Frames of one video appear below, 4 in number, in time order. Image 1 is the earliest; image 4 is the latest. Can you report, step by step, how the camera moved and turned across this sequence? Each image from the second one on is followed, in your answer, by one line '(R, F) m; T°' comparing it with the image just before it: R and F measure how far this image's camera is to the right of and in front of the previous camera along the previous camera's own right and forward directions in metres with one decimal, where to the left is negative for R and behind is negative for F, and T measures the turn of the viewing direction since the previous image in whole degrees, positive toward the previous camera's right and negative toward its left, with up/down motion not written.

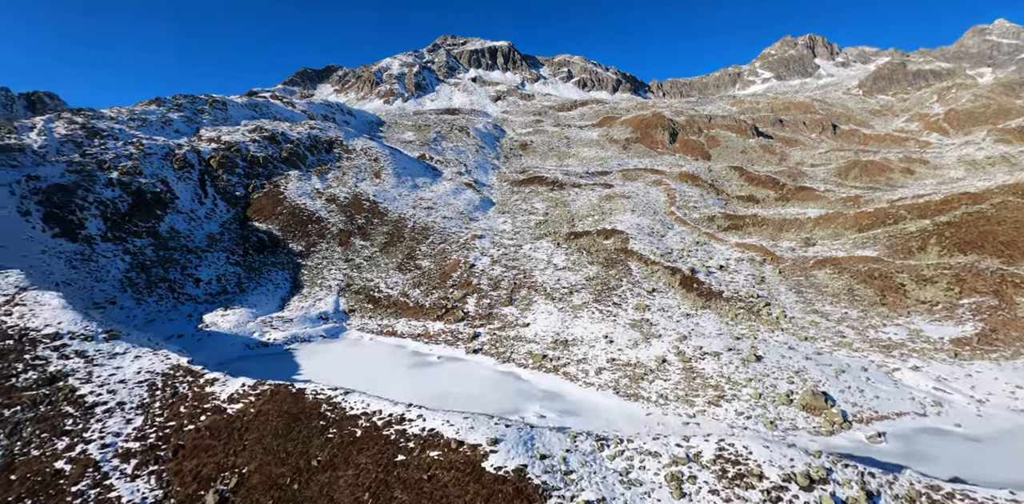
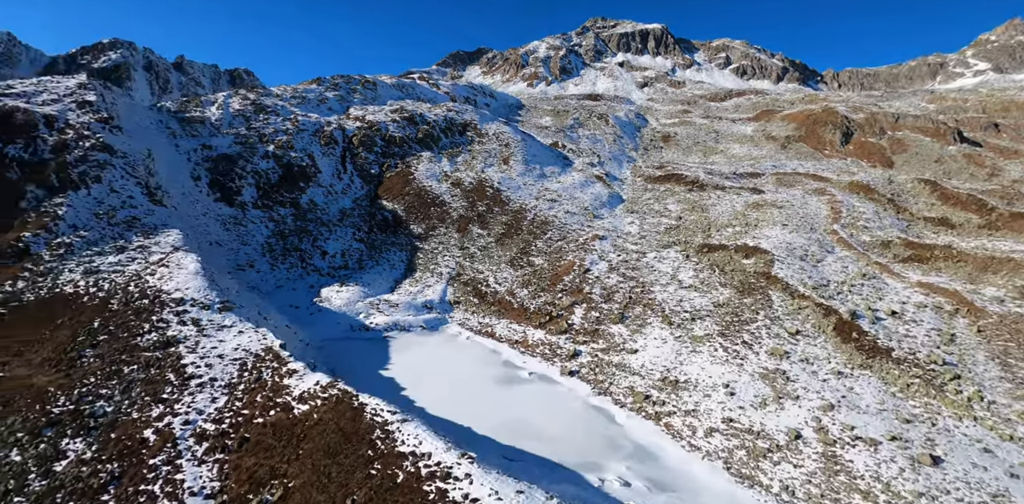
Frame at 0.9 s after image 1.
(+0.6, +2.3) m; -15°
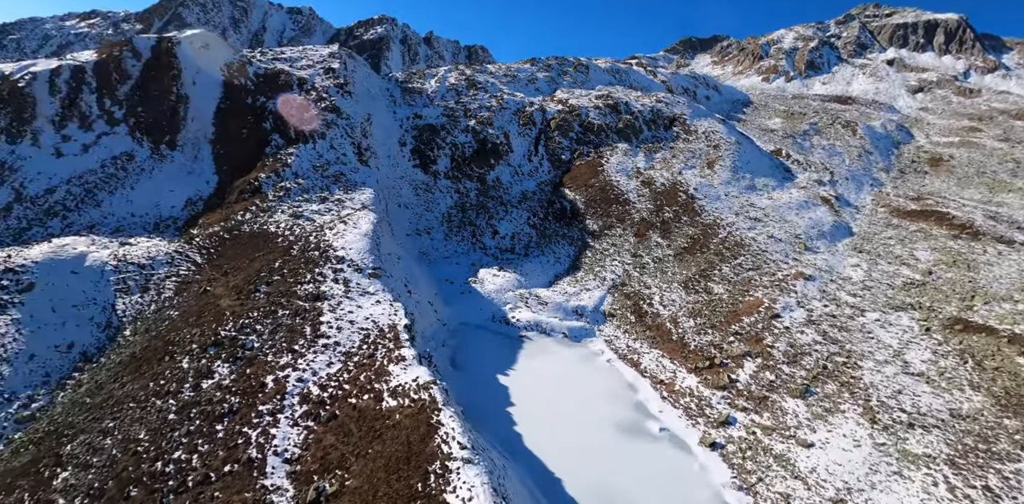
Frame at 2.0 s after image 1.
(+1.1, +2.5) m; -21°
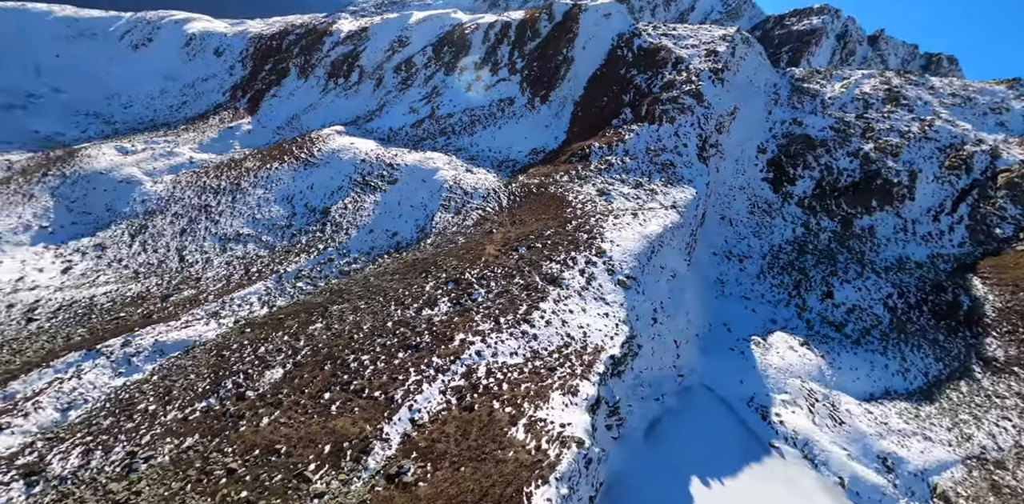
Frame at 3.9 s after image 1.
(+1.9, +3.6) m; -38°
